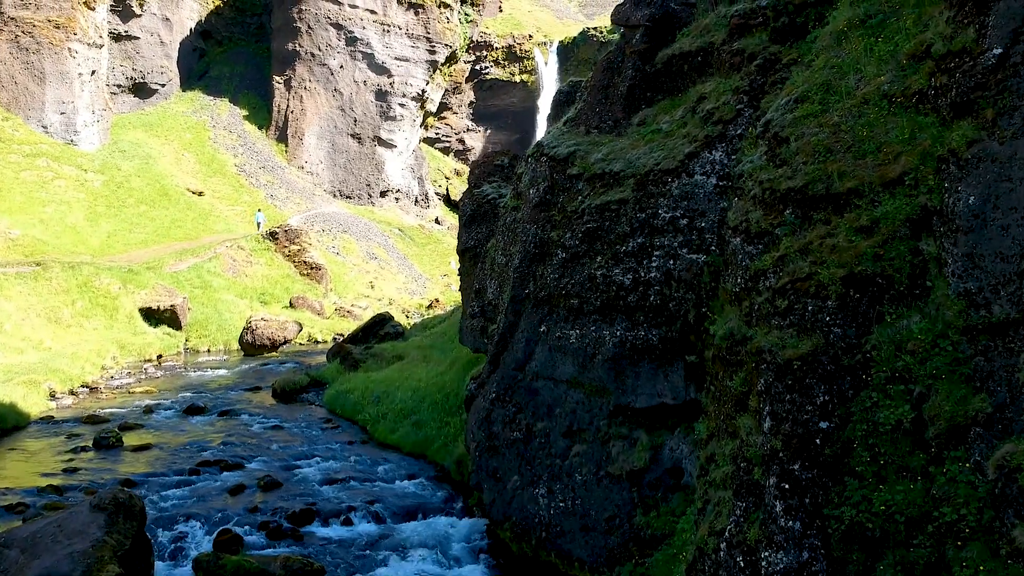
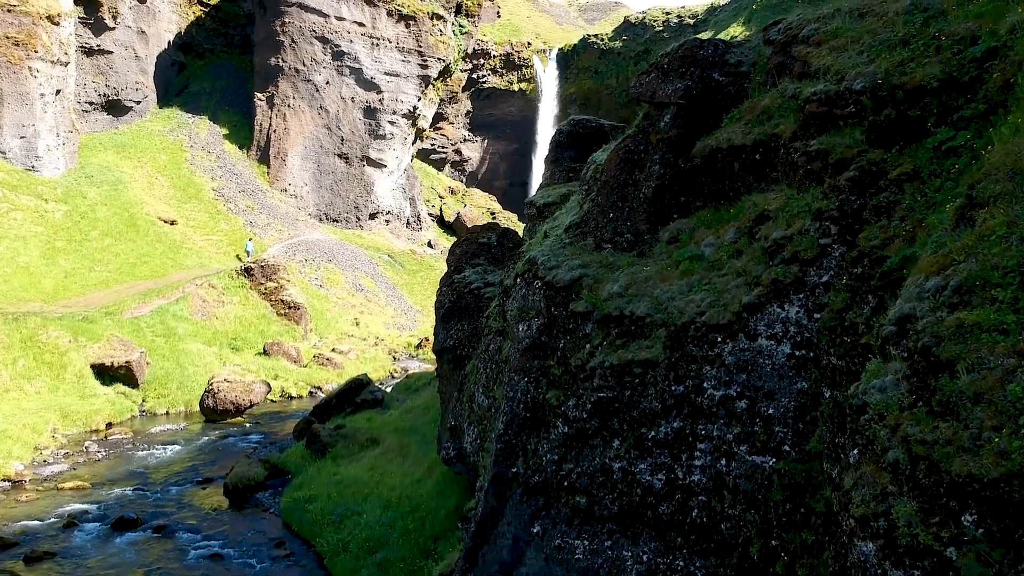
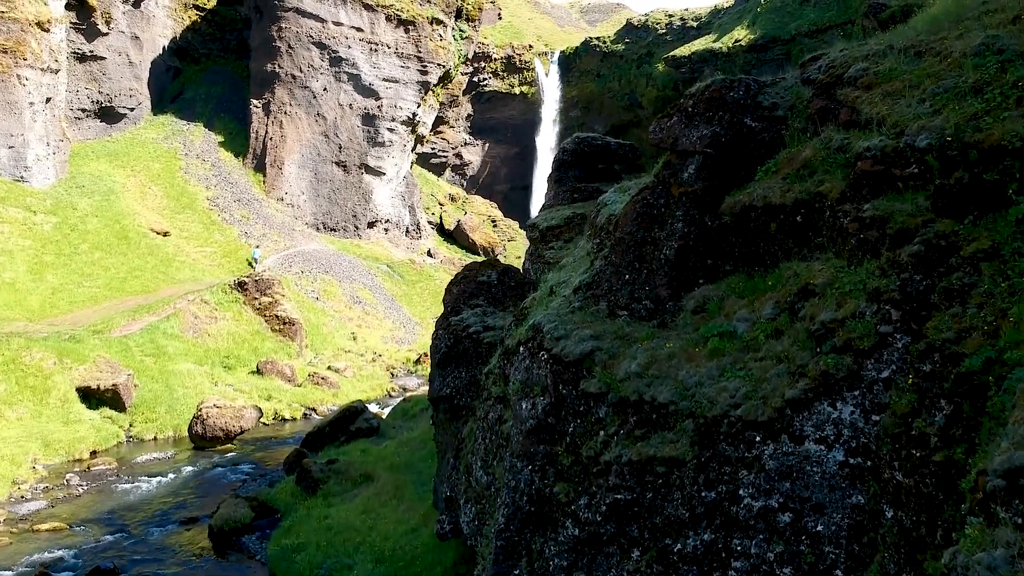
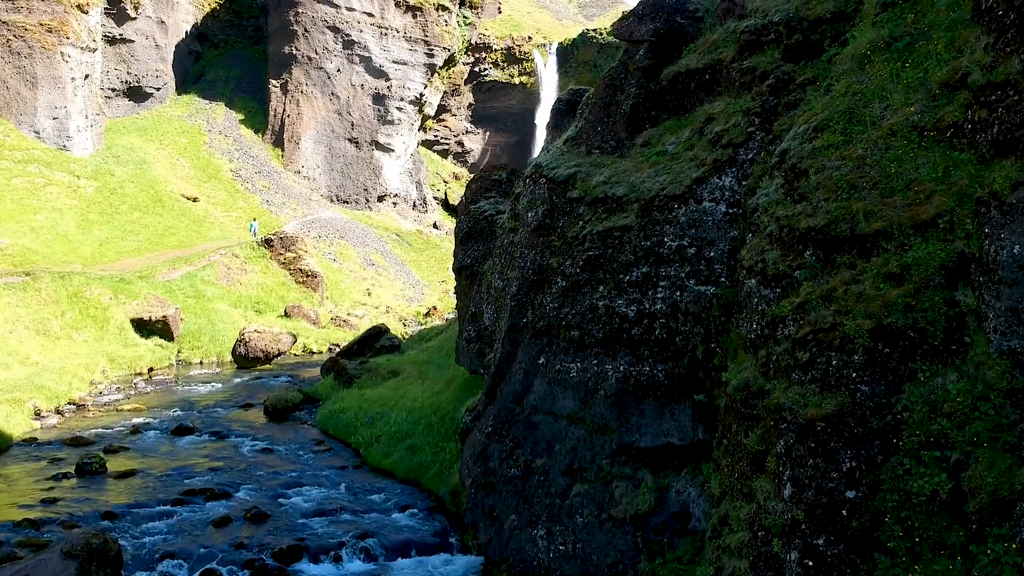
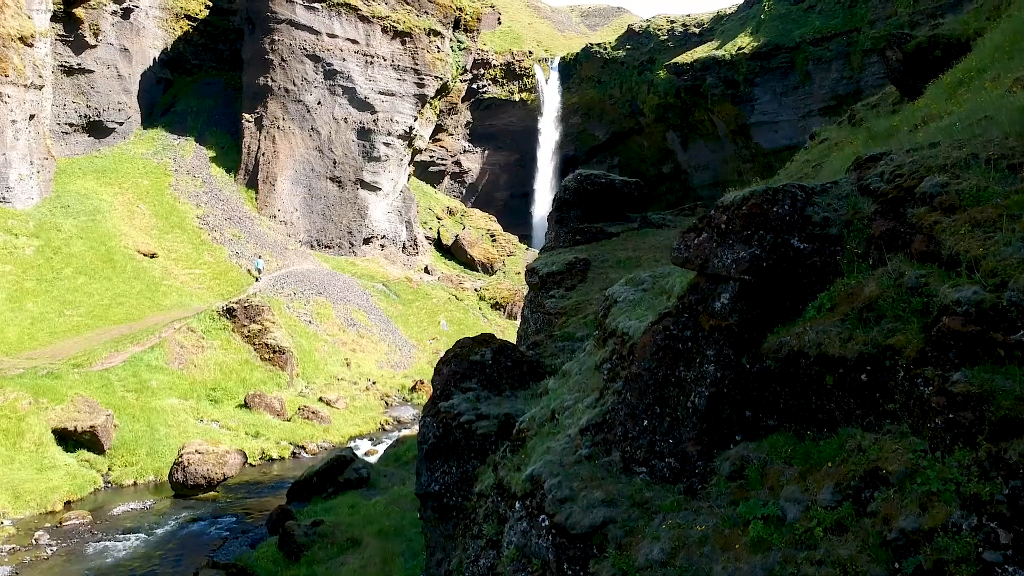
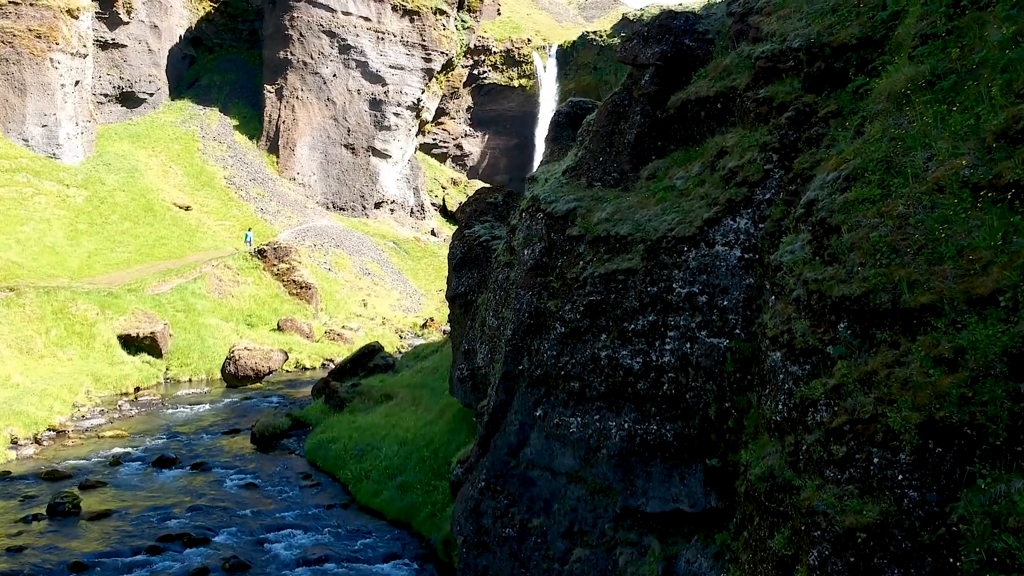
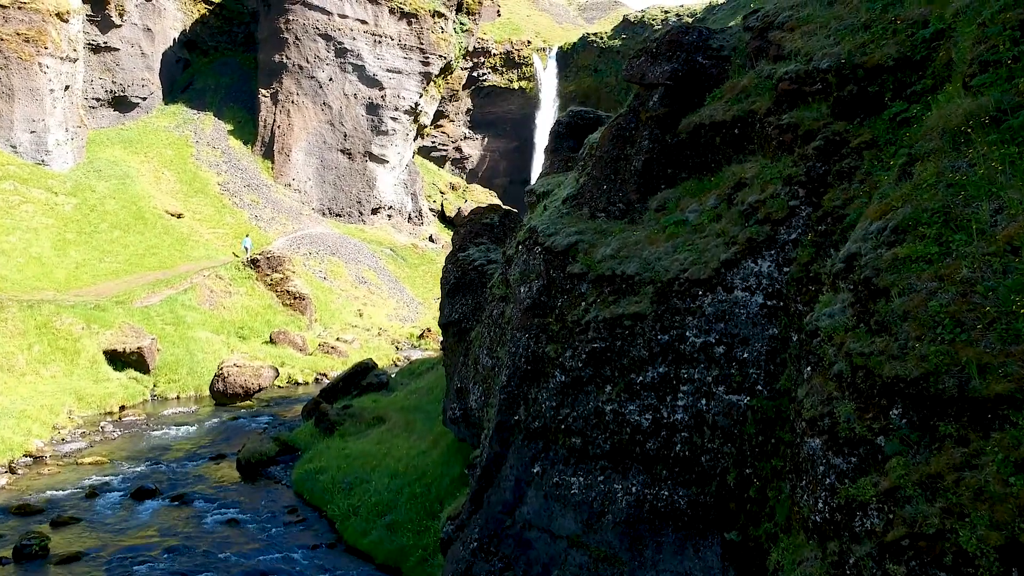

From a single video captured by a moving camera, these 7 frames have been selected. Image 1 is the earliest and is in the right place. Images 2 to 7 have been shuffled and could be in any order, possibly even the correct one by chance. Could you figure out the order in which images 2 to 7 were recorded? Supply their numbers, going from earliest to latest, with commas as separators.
4, 6, 7, 2, 3, 5
